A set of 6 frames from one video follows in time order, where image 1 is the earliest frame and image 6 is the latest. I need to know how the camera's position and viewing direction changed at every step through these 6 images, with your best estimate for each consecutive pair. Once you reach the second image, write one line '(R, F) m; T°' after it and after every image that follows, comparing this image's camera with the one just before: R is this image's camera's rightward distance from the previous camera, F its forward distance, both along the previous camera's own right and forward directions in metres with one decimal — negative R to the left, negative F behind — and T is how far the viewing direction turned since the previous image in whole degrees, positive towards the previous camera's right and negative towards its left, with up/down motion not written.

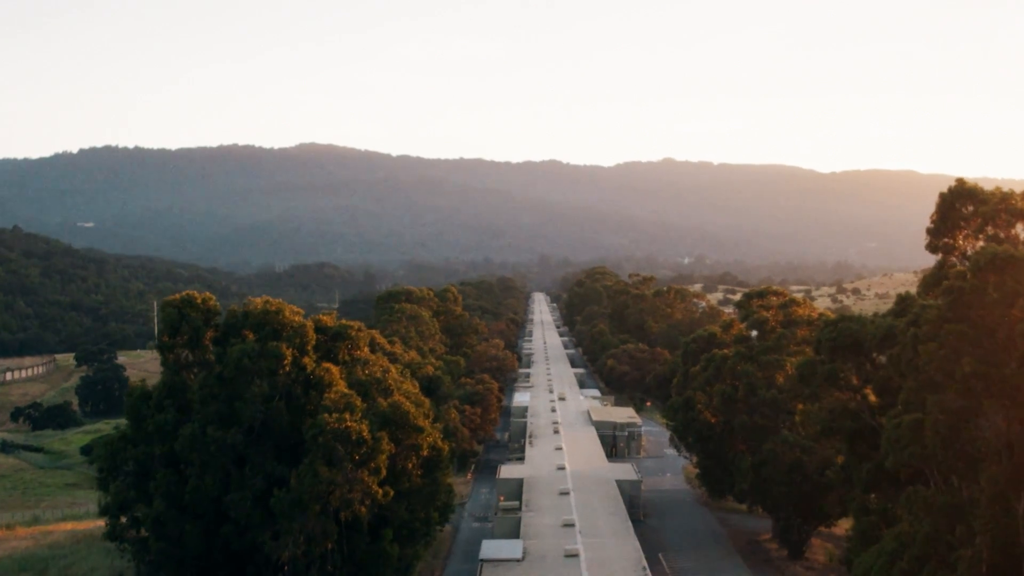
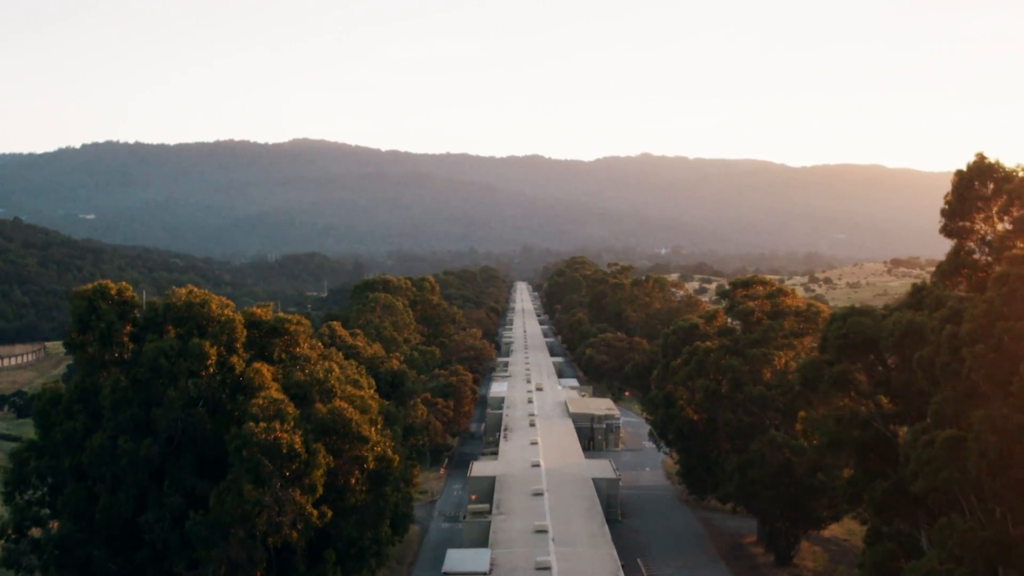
(+0.1, +0.4) m; +2°
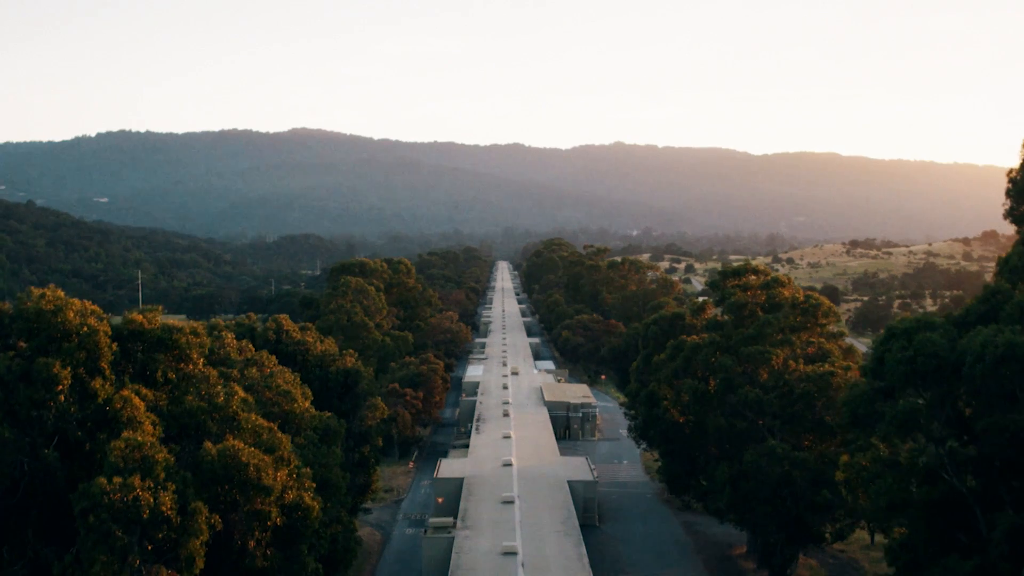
(+0.1, +0.6) m; +2°
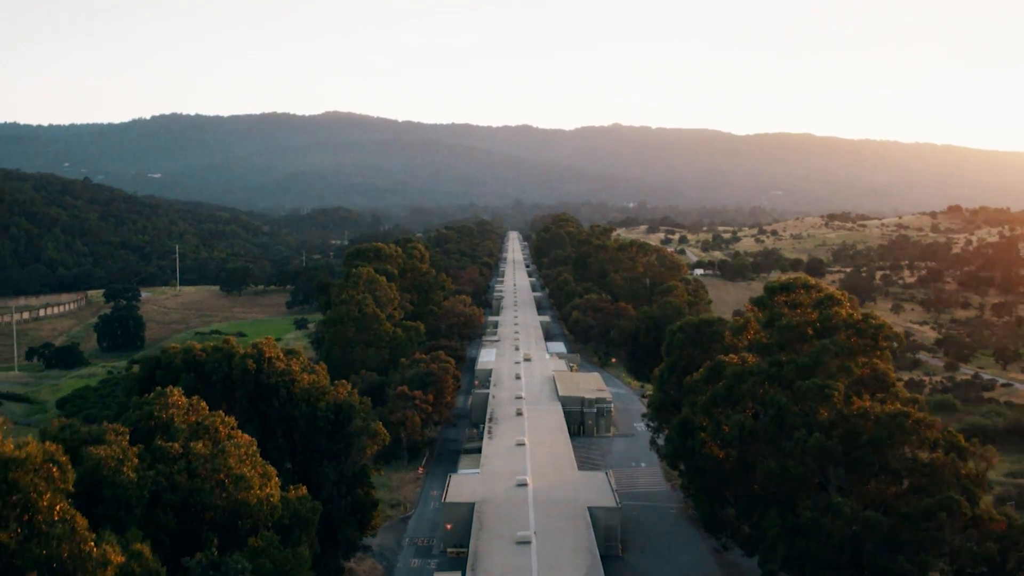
(+0.2, -18.2) m; -1°
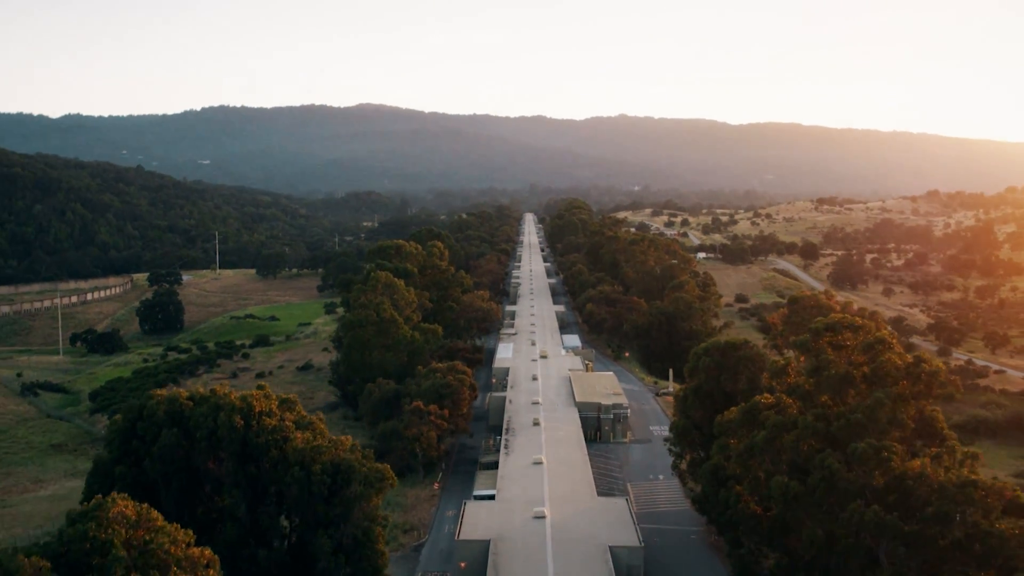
(+0.3, -15.0) m; -1°
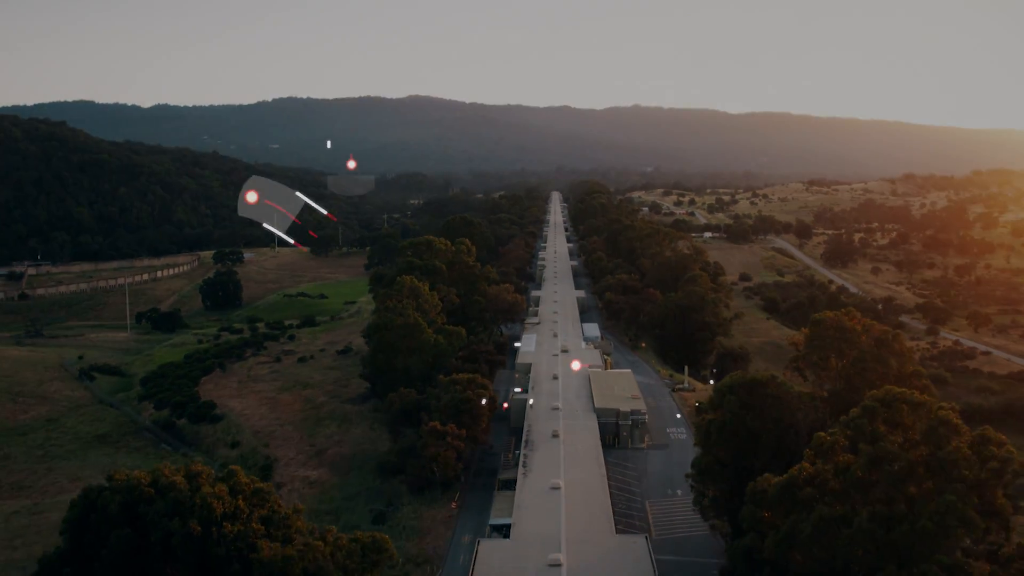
(-1.7, -25.6) m; -1°
